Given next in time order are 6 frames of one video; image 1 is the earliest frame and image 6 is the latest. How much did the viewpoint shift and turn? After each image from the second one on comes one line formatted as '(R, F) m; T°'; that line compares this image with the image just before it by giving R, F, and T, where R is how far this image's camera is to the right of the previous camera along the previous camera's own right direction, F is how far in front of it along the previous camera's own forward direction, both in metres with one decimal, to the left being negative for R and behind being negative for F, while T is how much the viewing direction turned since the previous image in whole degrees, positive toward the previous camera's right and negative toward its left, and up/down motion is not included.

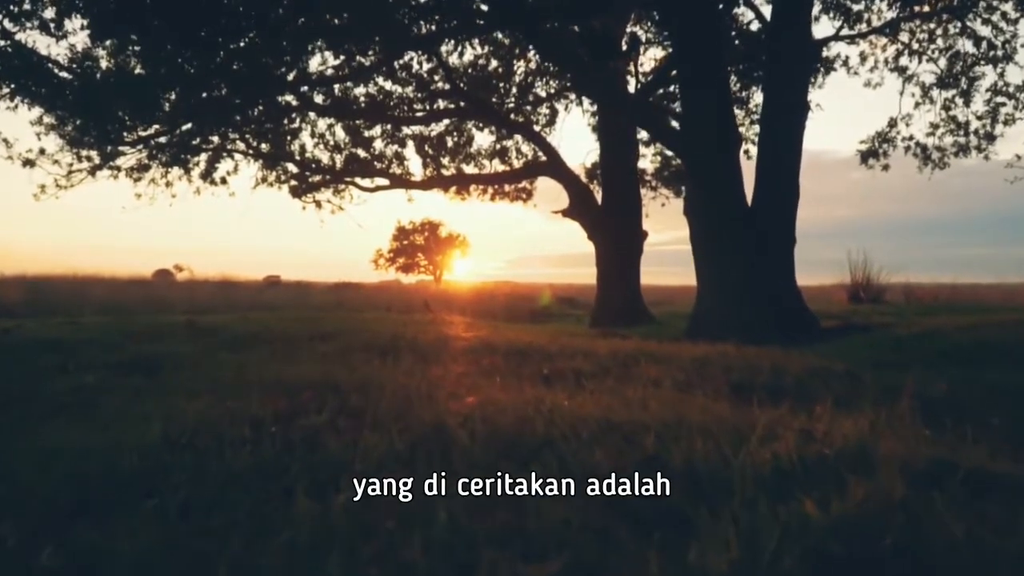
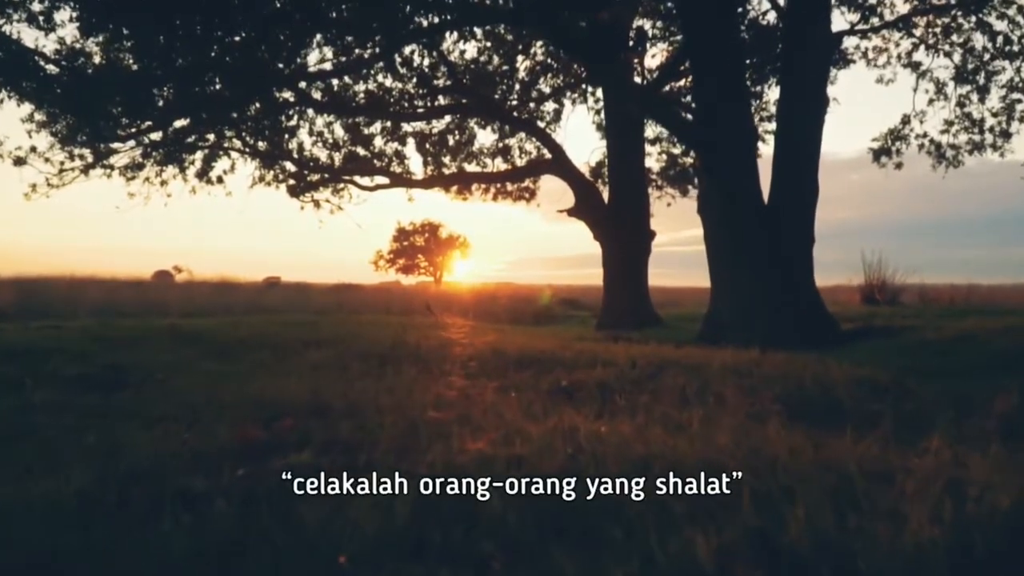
(-0.1, +1.0) m; 0°
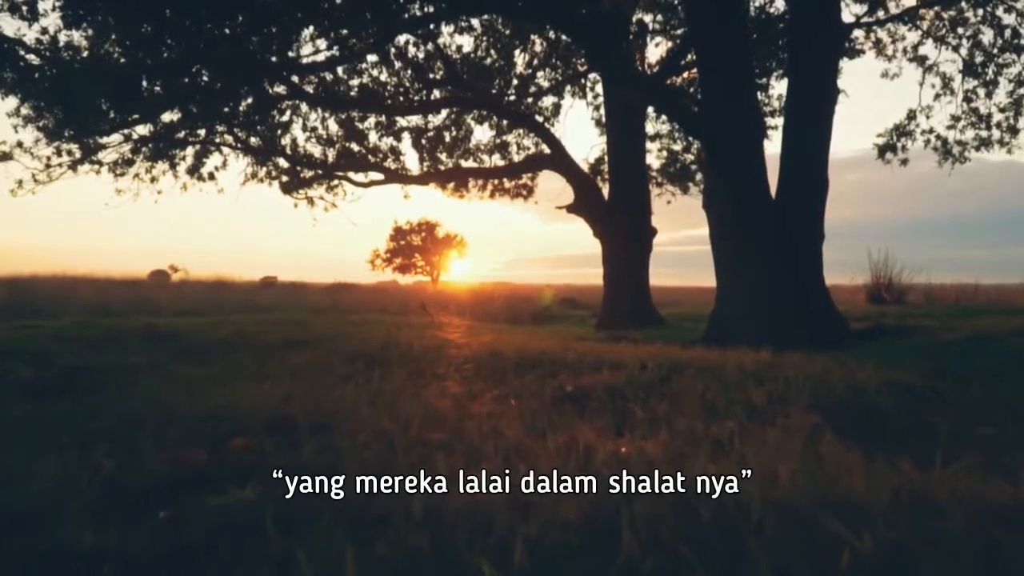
(0.0, +0.8) m; 0°
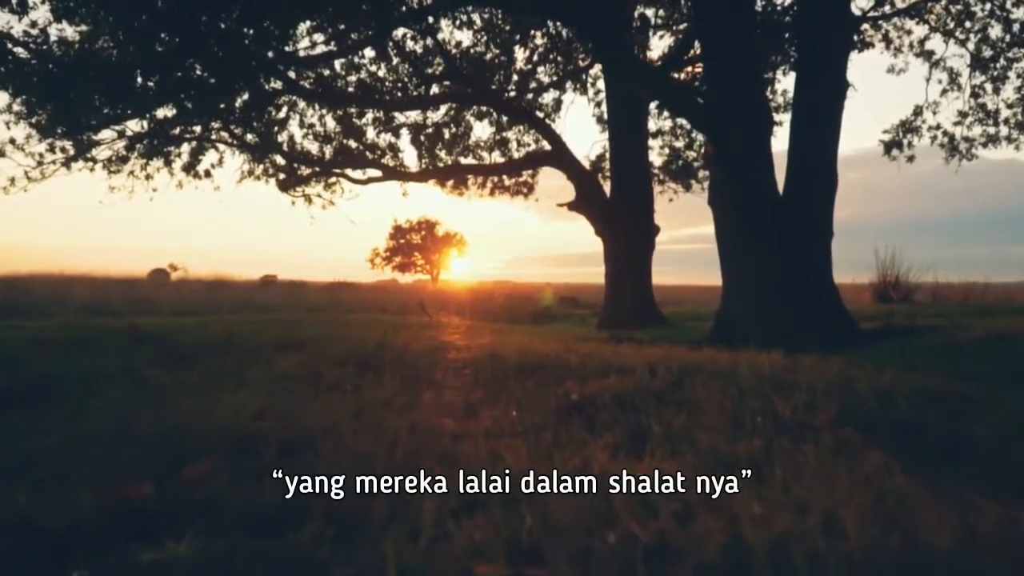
(0.0, +0.6) m; 0°
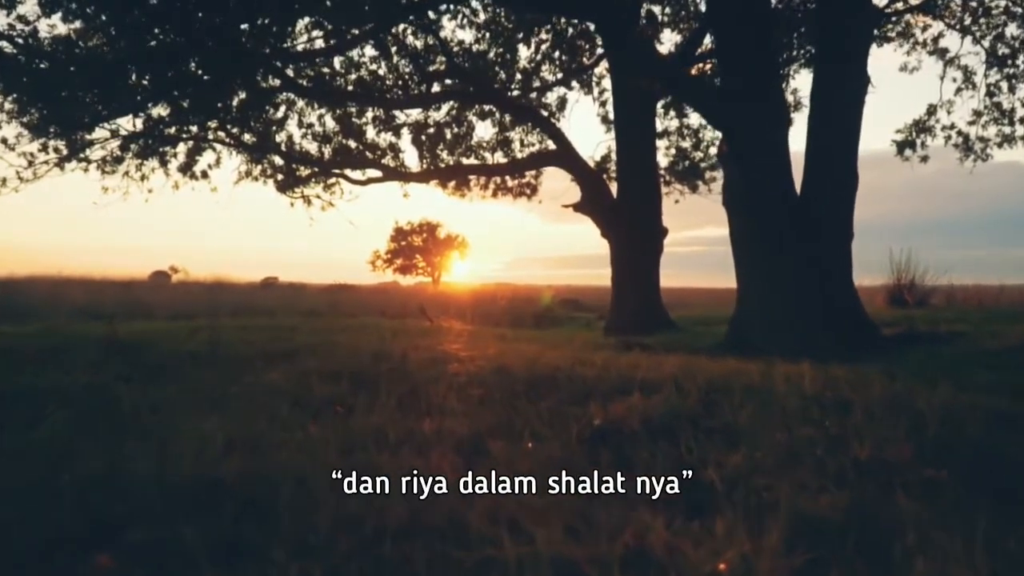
(-0.1, +0.9) m; 0°
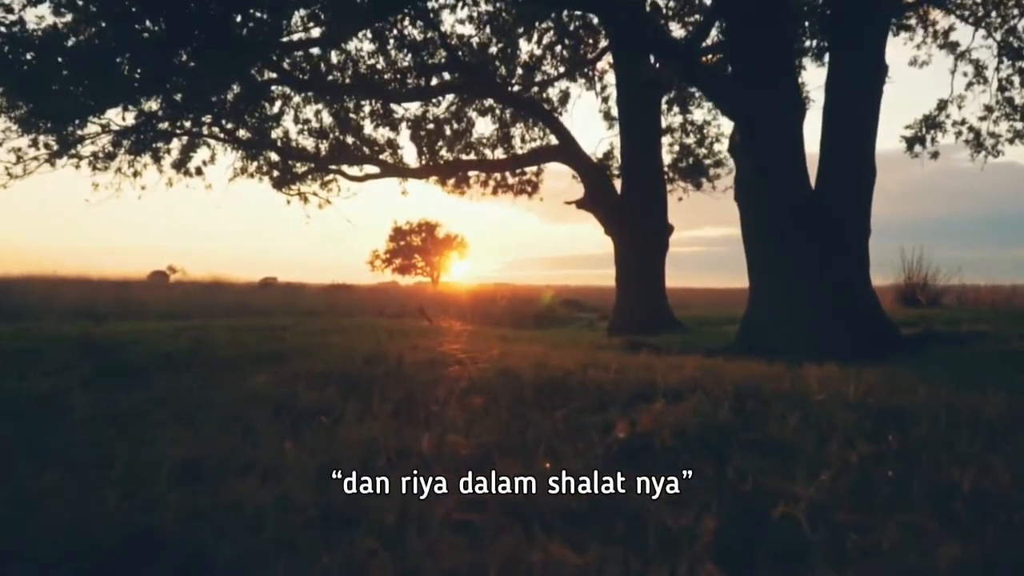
(-0.1, +0.8) m; 0°
